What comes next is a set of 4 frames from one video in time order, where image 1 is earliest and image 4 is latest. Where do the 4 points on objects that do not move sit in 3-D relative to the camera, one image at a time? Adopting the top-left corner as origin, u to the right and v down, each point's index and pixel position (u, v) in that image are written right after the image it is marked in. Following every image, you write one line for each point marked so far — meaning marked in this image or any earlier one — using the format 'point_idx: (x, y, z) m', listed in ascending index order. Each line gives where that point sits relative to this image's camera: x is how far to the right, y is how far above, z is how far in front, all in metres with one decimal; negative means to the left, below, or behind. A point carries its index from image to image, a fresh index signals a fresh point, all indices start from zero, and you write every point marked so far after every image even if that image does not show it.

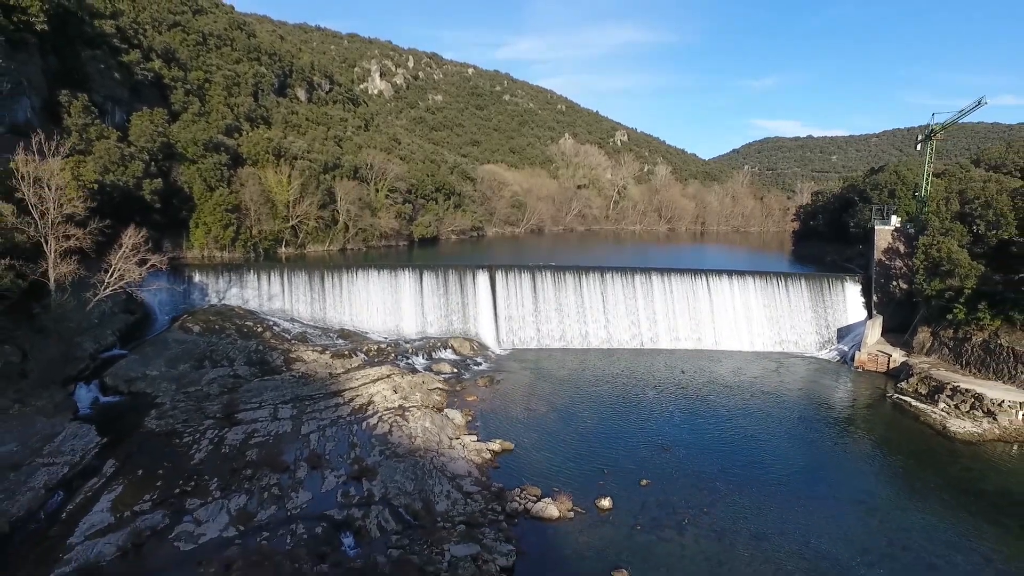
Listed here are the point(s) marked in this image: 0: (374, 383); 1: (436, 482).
0: (-4.6, -3.2, +17.3) m
1: (-1.7, -4.4, +12.0) m
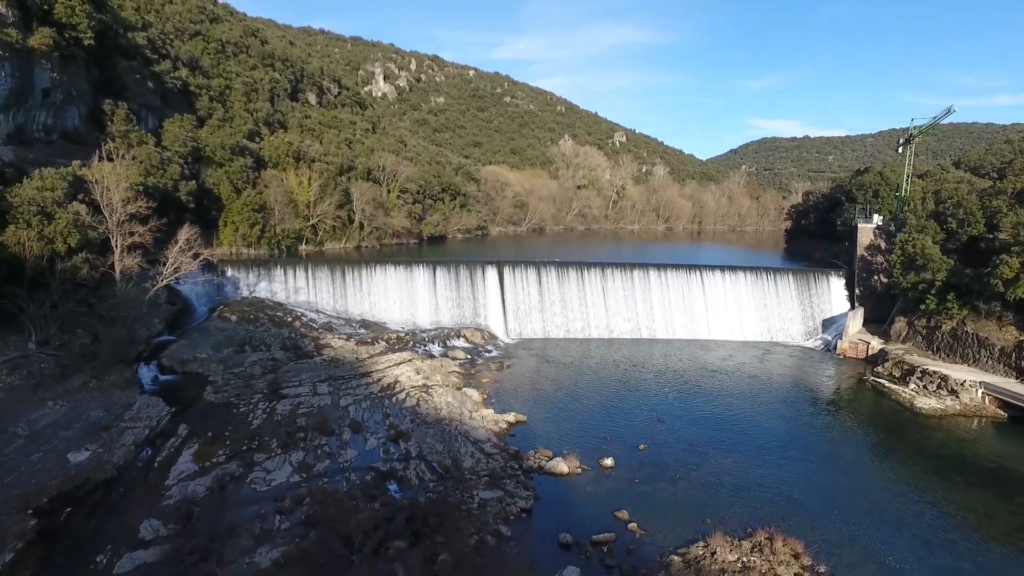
0: (-4.2, -2.8, +19.2) m
1: (-1.3, -4.1, +13.9) m
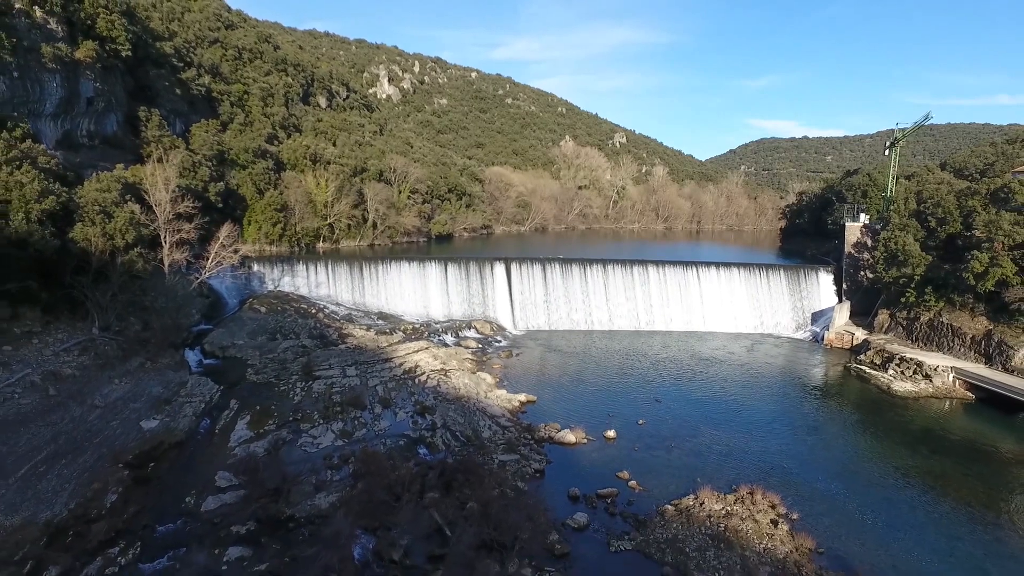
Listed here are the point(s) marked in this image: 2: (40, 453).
0: (-3.8, -2.6, +20.9) m
1: (-0.9, -3.9, +15.6) m
2: (-10.1, -3.5, +11.3) m
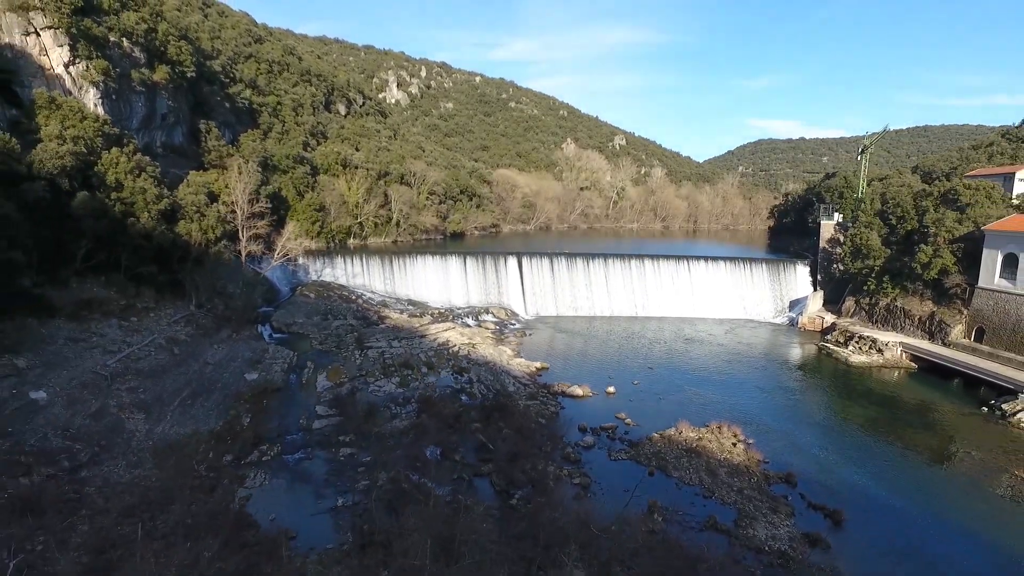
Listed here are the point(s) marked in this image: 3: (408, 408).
0: (-3.1, -2.0, +24.7) m
1: (-0.2, -3.3, +19.4) m
2: (-9.4, -3.0, +15.1) m
3: (-3.1, -3.6, +15.7) m
